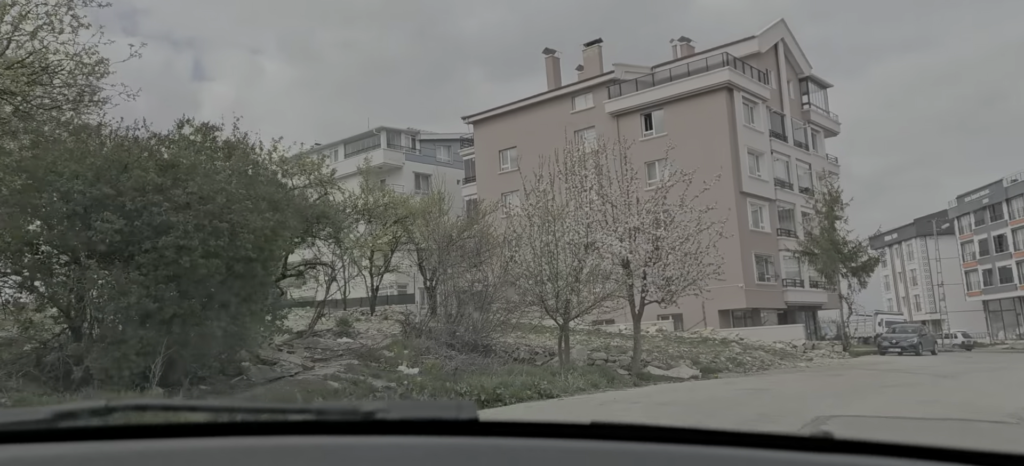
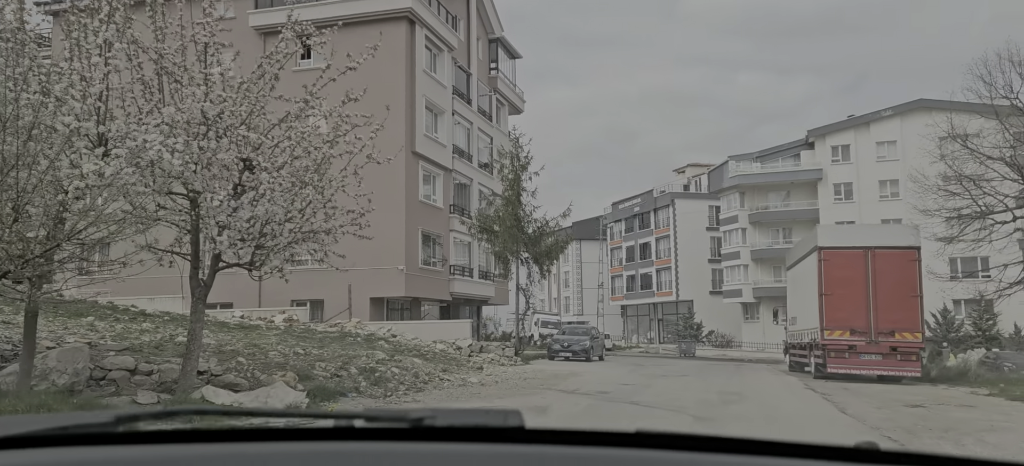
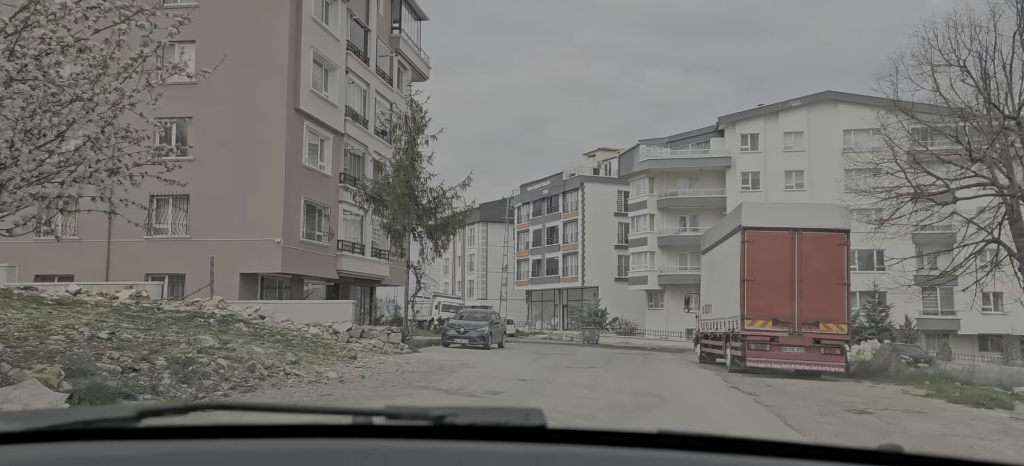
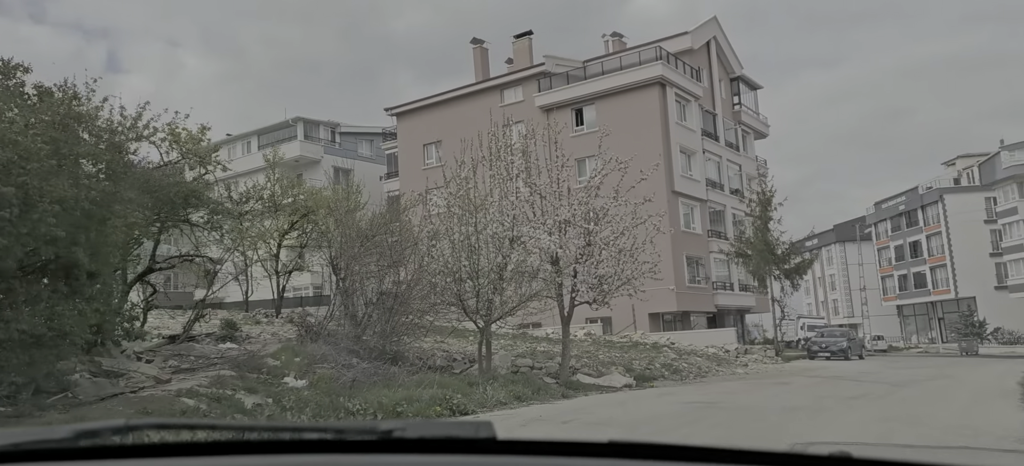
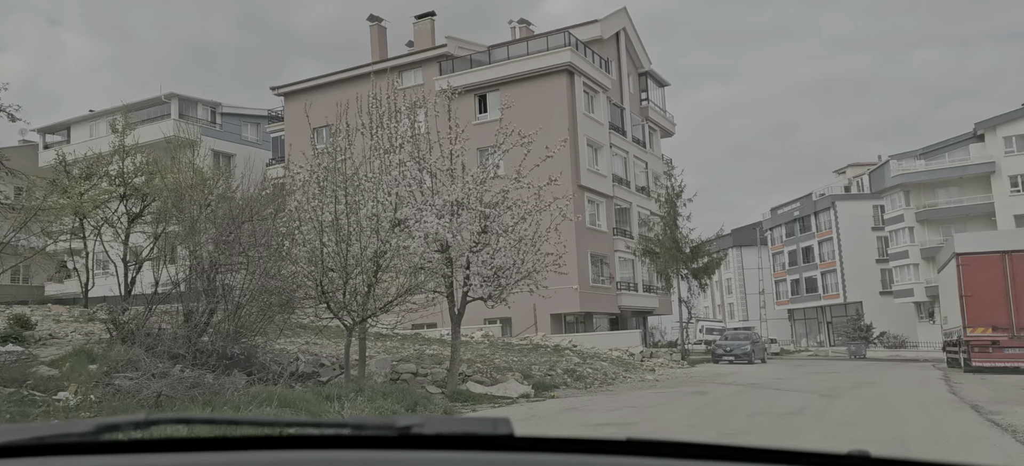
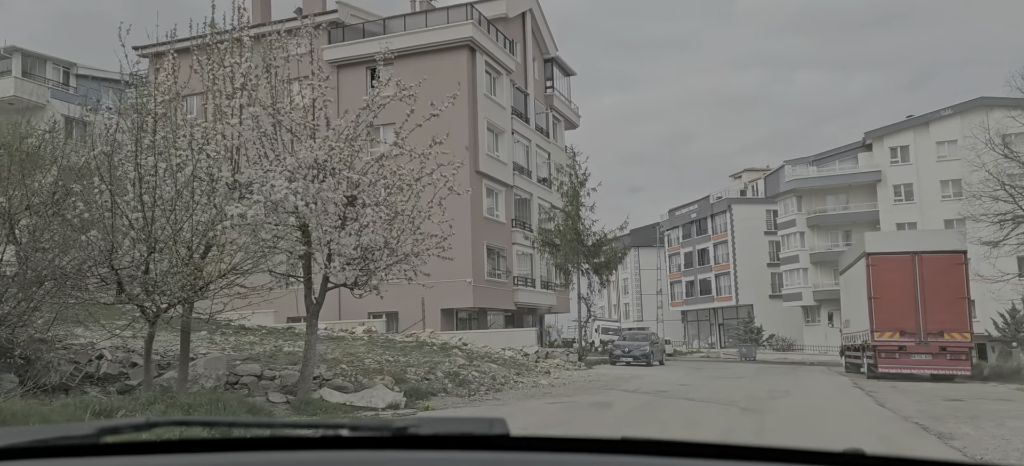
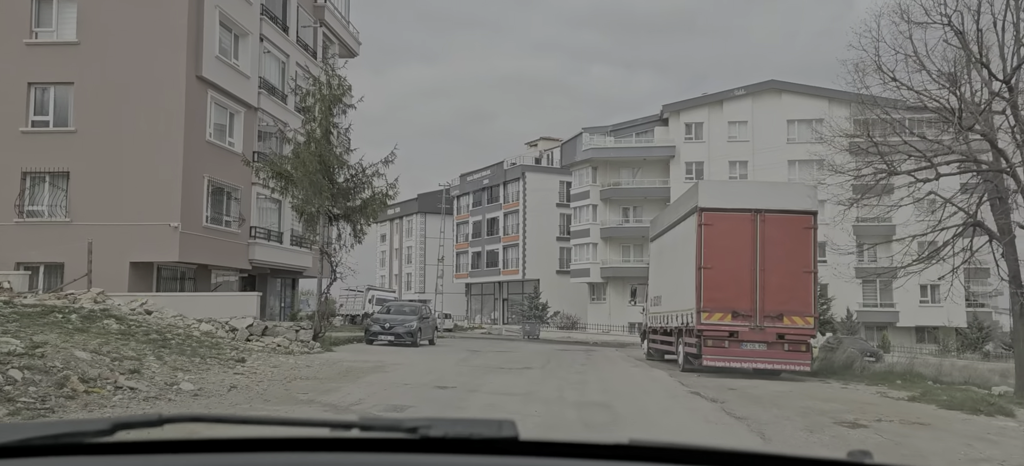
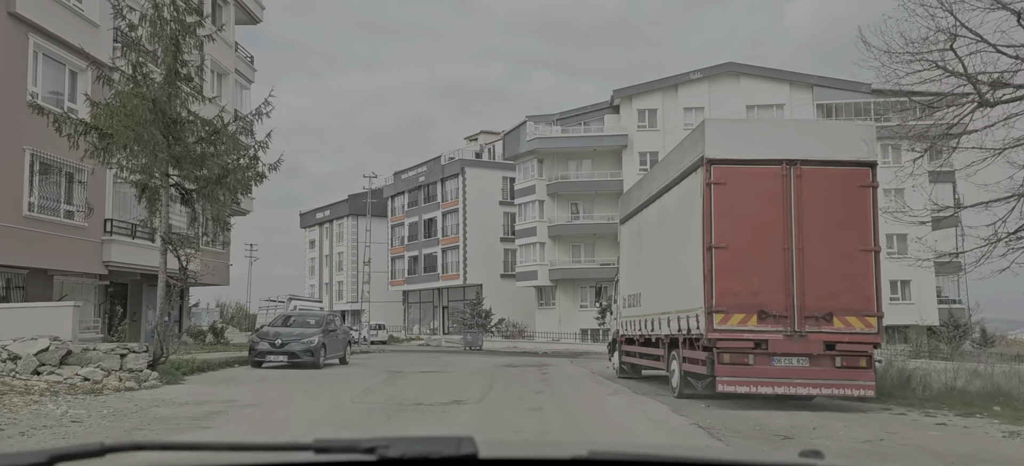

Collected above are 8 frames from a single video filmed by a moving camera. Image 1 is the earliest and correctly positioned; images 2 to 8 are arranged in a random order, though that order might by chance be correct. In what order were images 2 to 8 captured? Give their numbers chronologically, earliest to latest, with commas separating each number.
4, 5, 6, 2, 3, 7, 8
